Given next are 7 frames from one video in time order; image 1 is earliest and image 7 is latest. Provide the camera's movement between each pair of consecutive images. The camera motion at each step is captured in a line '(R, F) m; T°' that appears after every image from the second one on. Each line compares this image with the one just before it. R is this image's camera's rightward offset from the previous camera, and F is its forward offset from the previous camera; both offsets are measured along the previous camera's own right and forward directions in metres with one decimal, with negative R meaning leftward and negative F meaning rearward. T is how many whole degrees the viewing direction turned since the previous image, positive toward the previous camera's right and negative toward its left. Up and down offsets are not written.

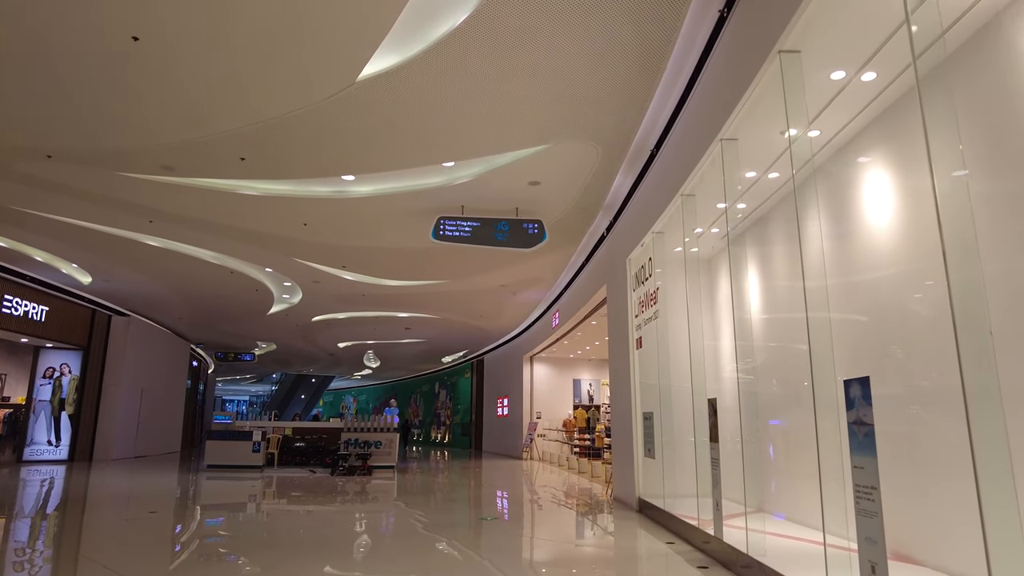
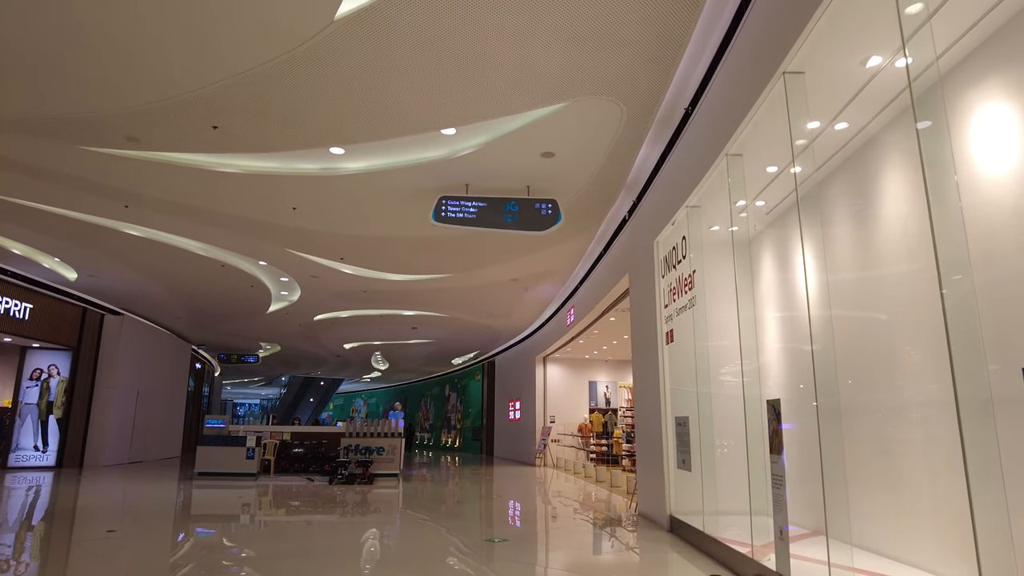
(0.0, +0.8) m; -1°
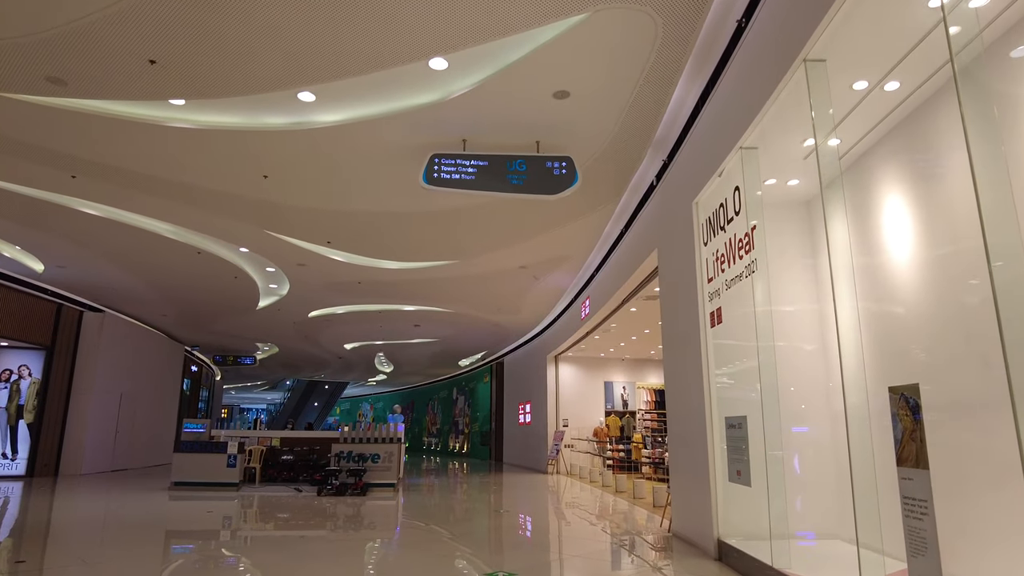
(0.0, +1.0) m; -1°
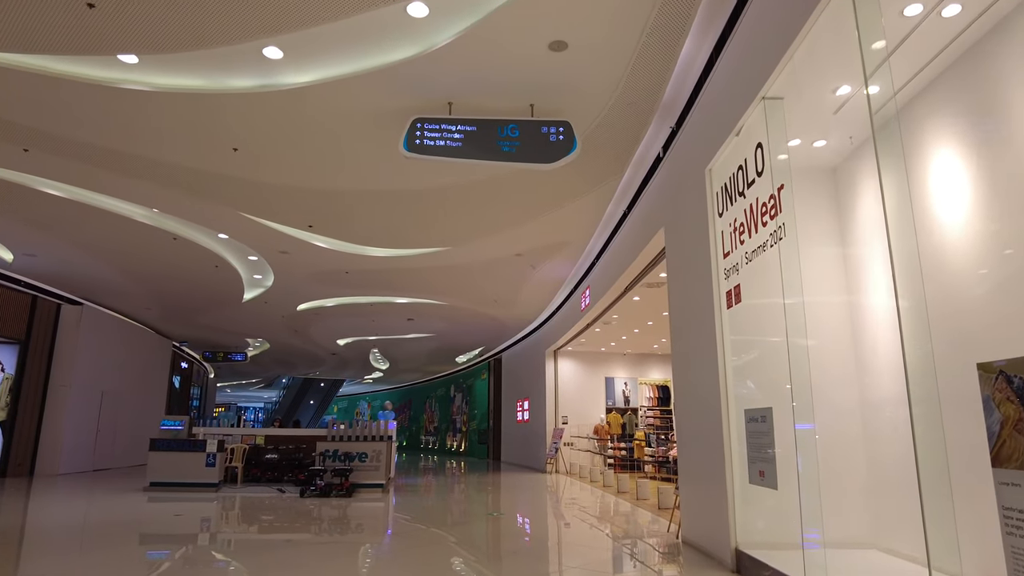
(+0.1, +0.5) m; 0°
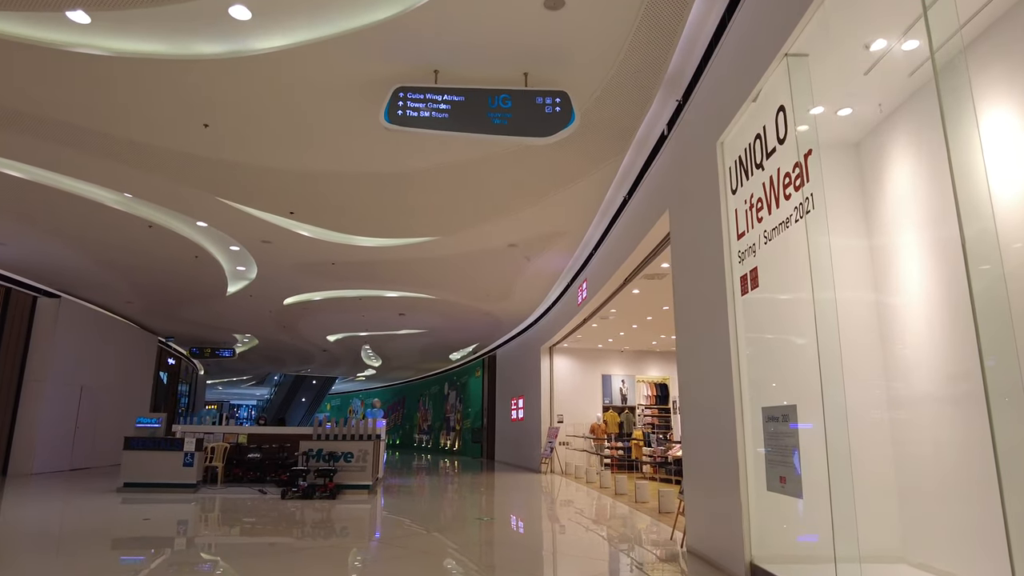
(0.0, +0.4) m; 0°
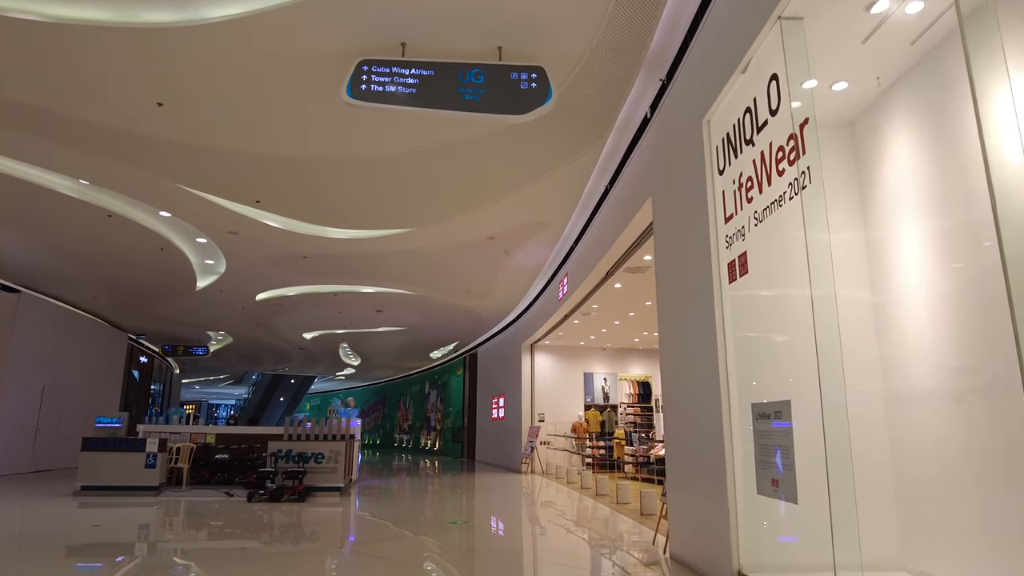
(+0.1, +0.3) m; +1°
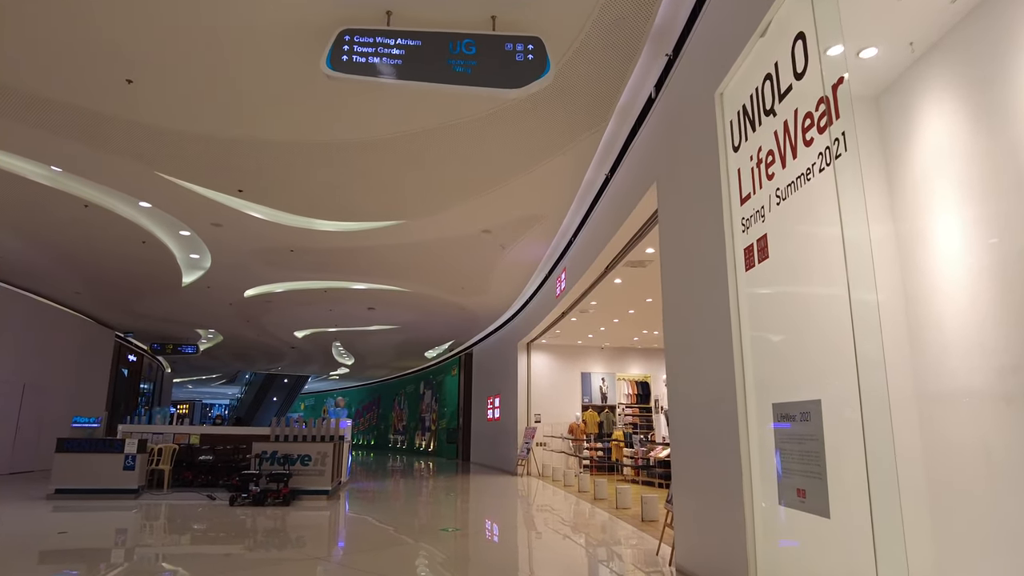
(0.0, +0.3) m; 0°
